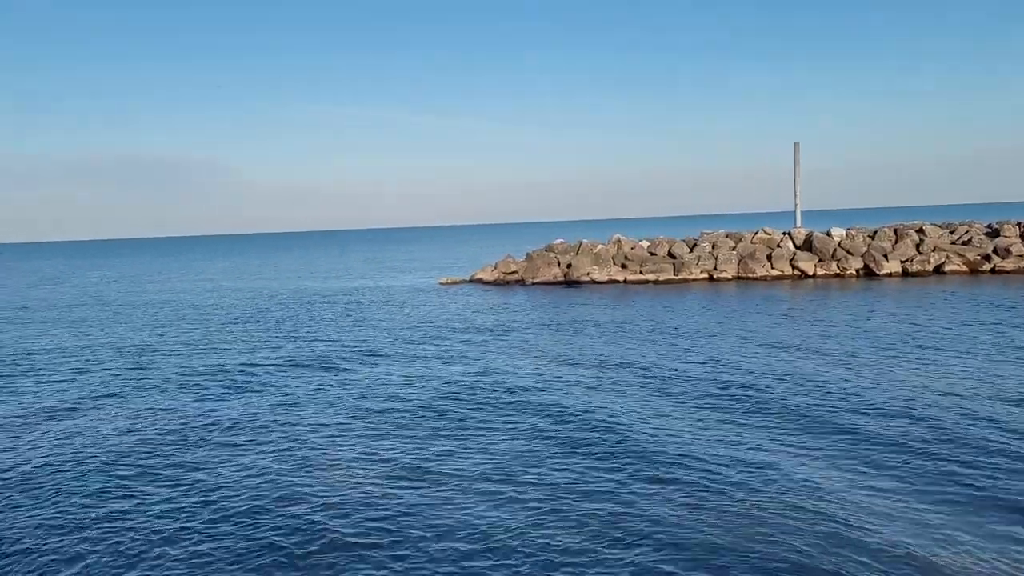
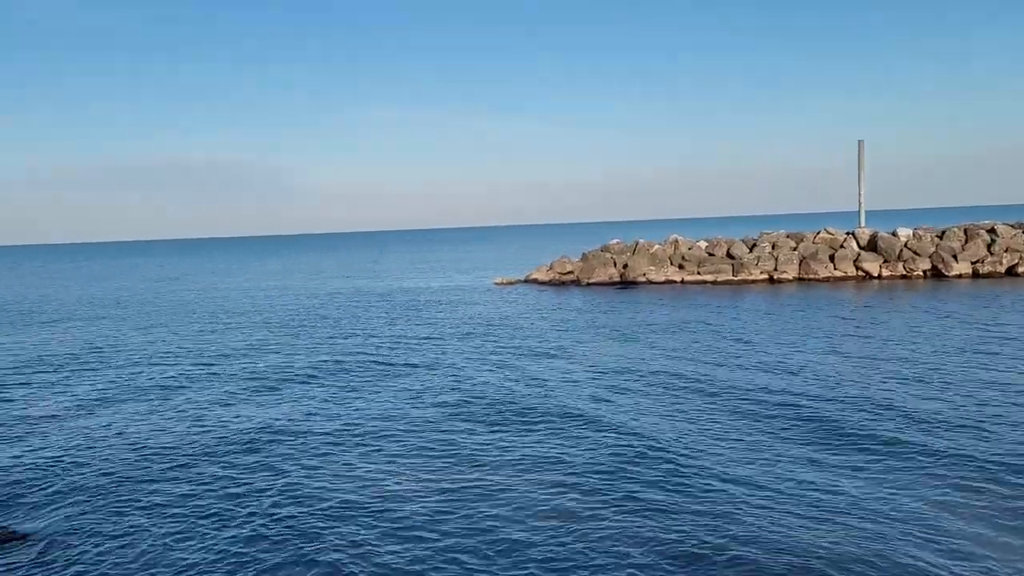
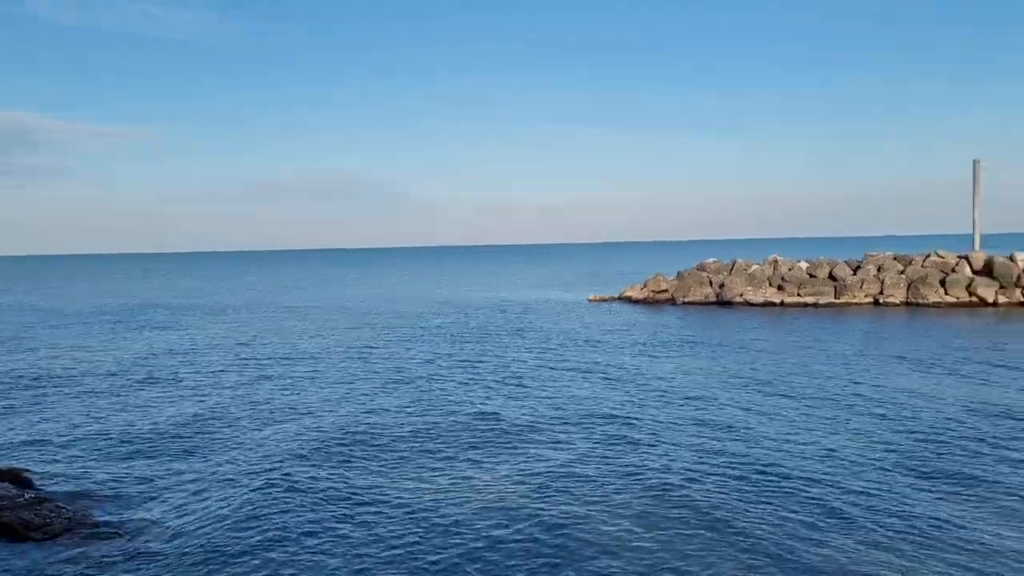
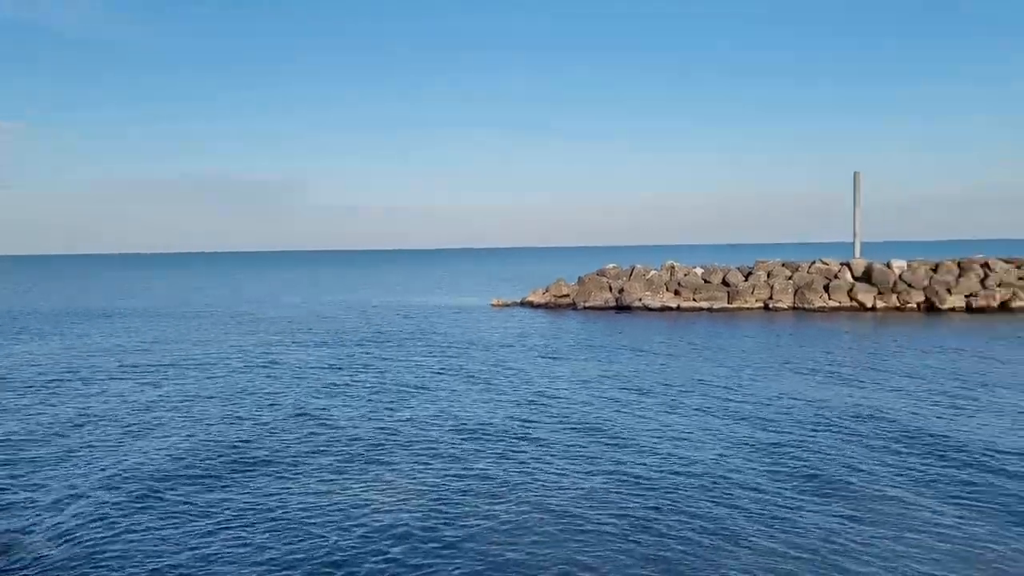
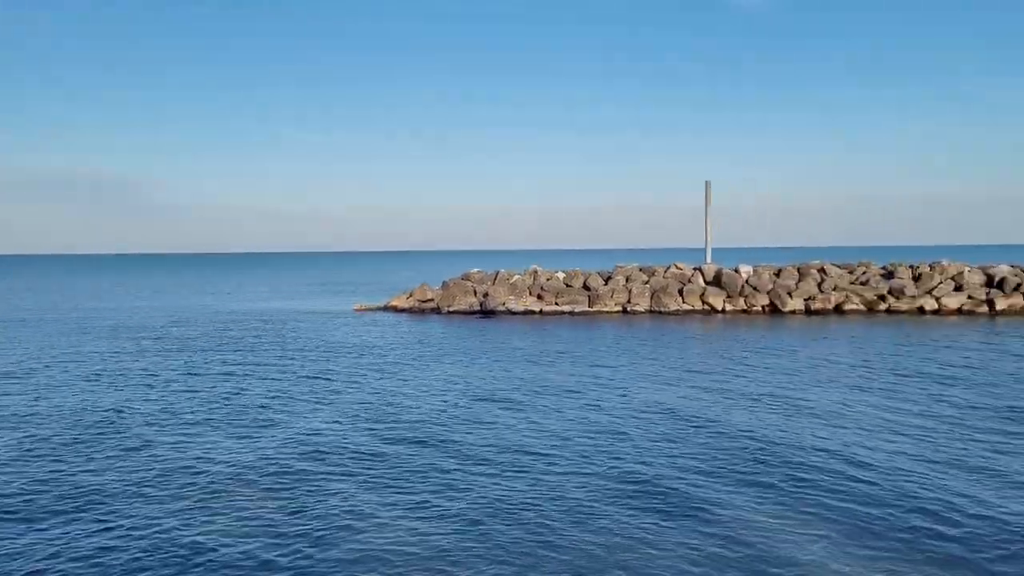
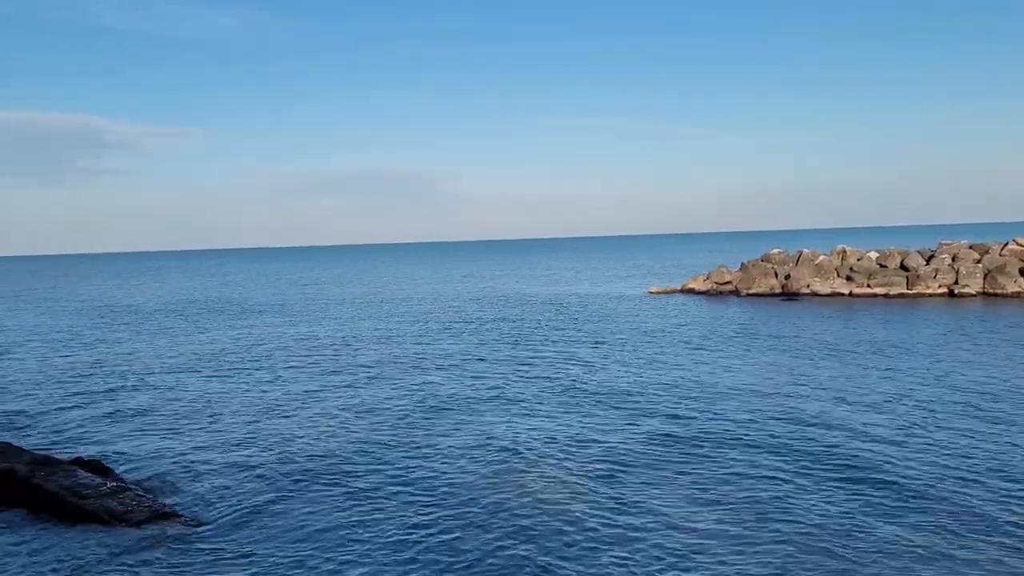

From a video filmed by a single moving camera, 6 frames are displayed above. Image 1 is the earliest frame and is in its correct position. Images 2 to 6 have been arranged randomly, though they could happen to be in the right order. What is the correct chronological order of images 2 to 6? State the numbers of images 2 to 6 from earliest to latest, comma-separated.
2, 6, 3, 4, 5
